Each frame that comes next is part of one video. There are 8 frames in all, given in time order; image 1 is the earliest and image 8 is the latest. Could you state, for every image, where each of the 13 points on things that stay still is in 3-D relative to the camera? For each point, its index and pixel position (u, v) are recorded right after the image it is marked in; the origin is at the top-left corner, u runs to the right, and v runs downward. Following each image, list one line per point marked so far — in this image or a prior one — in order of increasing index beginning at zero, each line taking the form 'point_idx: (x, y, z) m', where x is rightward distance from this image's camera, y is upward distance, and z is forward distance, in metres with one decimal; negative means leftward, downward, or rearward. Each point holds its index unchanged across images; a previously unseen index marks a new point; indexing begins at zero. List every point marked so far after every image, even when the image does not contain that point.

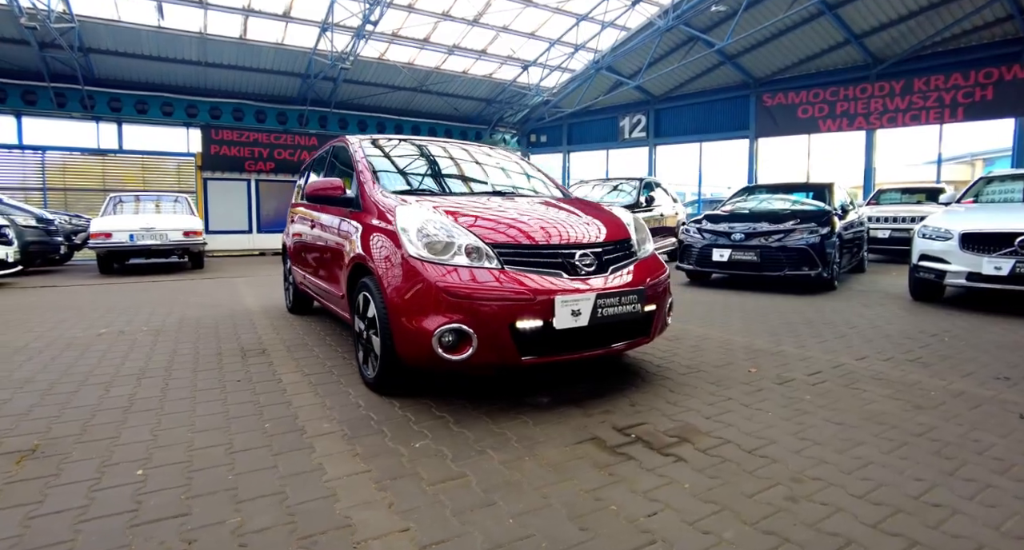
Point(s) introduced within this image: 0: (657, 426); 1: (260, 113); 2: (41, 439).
0: (+0.7, -0.8, +2.6) m
1: (-9.5, +6.1, +19.5) m
2: (-2.3, -0.8, +2.5) m
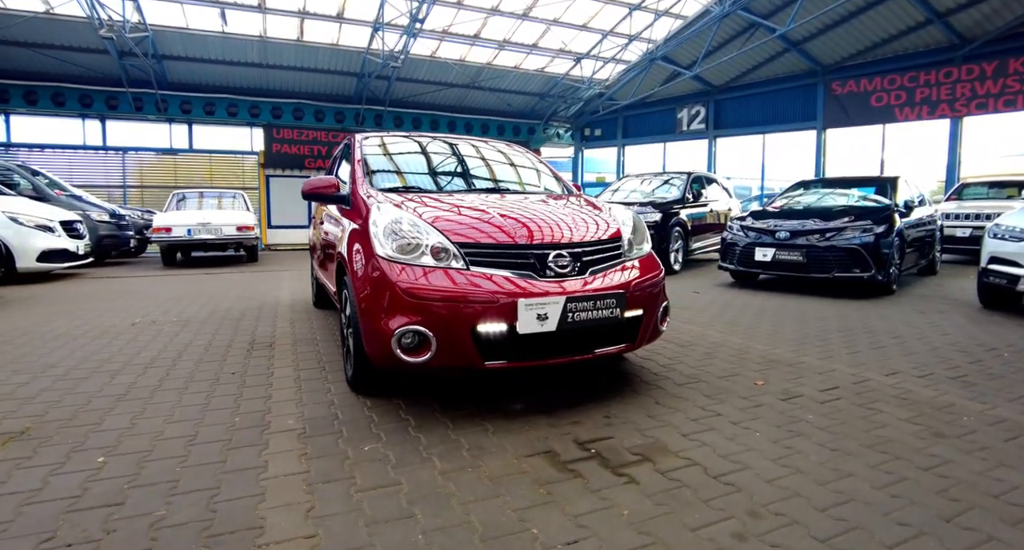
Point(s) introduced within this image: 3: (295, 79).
0: (+0.5, -0.8, +2.4) m
1: (-7.5, +6.4, +20.3) m
2: (-2.5, -0.8, +2.7) m
3: (-7.9, +7.1, +18.8) m
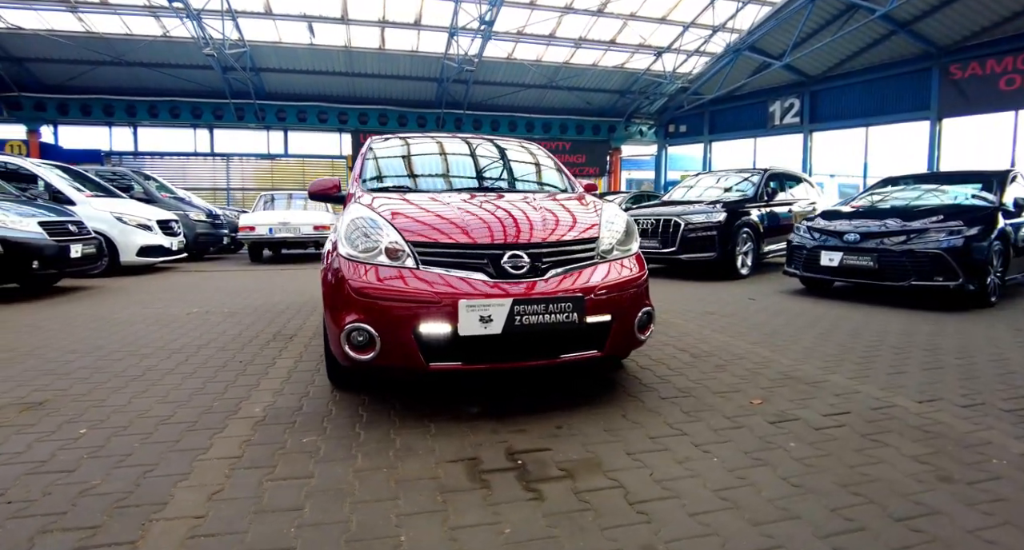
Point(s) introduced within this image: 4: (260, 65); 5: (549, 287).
0: (+0.2, -0.8, +2.3) m
1: (-4.5, +6.5, +21.3) m
2: (-2.7, -0.7, +3.1) m
3: (-5.1, +7.3, +19.8) m
4: (-8.8, +7.3, +17.8) m
5: (+0.2, -0.1, +2.6) m
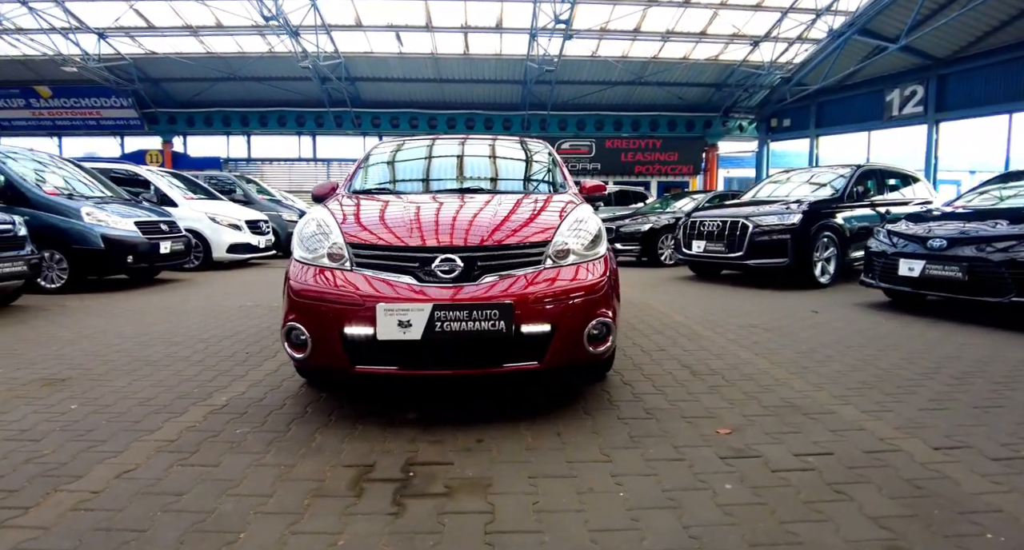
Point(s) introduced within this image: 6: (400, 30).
0: (-0.3, -0.8, +2.1) m
1: (-1.0, +6.5, +21.7) m
2: (-2.9, -0.7, +3.5) m
3: (-1.8, +7.3, +20.4) m
4: (-5.8, +7.4, +19.1) m
5: (-0.2, -0.1, +2.5) m
6: (-3.5, +7.6, +16.1) m
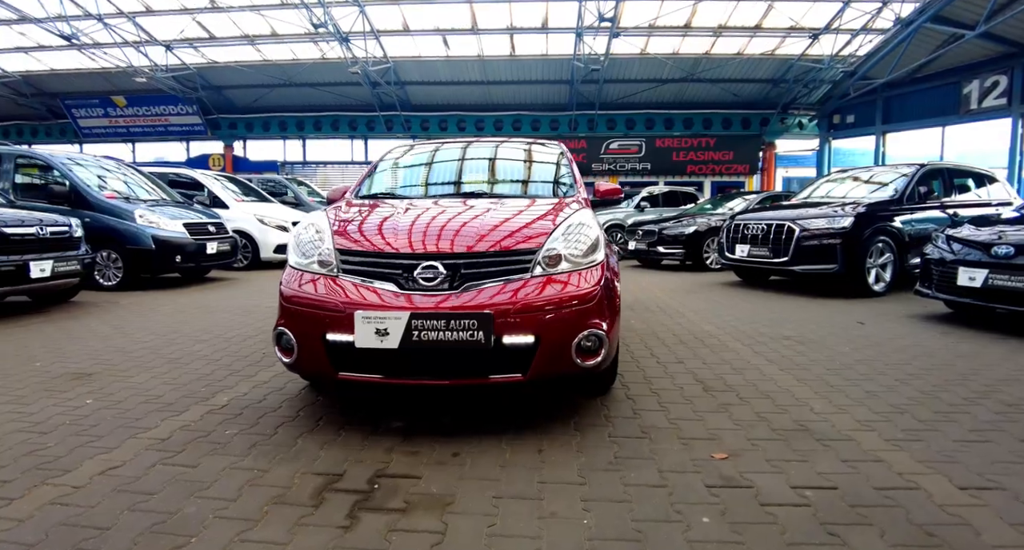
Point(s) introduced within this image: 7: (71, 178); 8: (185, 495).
0: (-0.4, -0.9, +2.1) m
1: (+1.0, +6.5, +21.6) m
2: (-2.9, -0.7, +3.7) m
3: (0.0, +7.3, +20.4) m
4: (-4.1, +7.5, +19.5) m
5: (-0.3, -0.1, +2.4) m
6: (-2.1, +7.6, +16.3) m
7: (-6.2, +1.3, +7.2) m
8: (-1.3, -0.9, +2.0) m
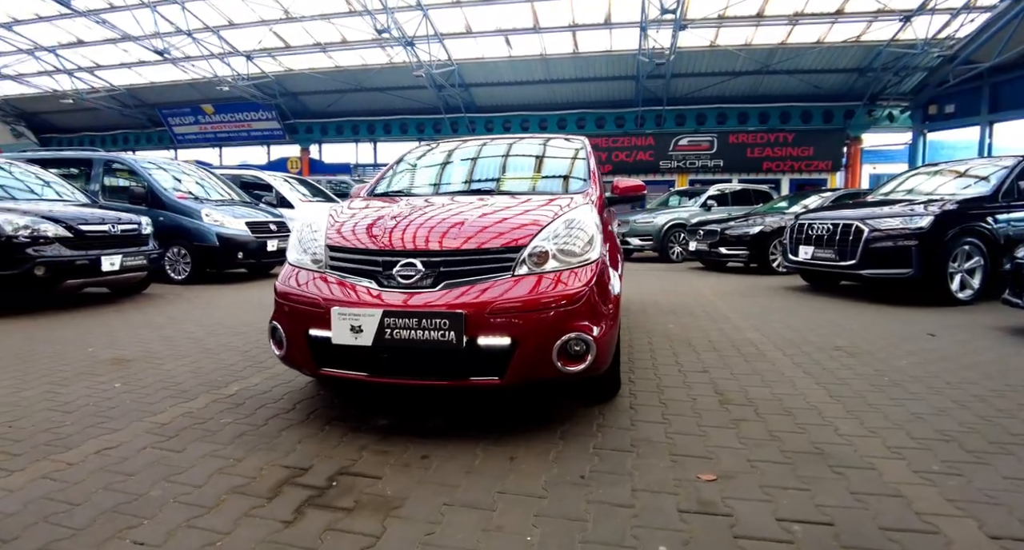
0: (-0.6, -0.8, +2.1) m
1: (+3.6, +6.4, +21.2) m
2: (-2.8, -0.6, +4.0) m
3: (+2.5, +7.2, +20.2) m
4: (-1.7, +7.5, +19.8) m
5: (-0.4, -0.1, +2.4) m
6: (-0.1, +7.6, +16.4) m
7: (-5.6, +1.4, +7.9) m
8: (-1.4, -0.8, +2.1) m
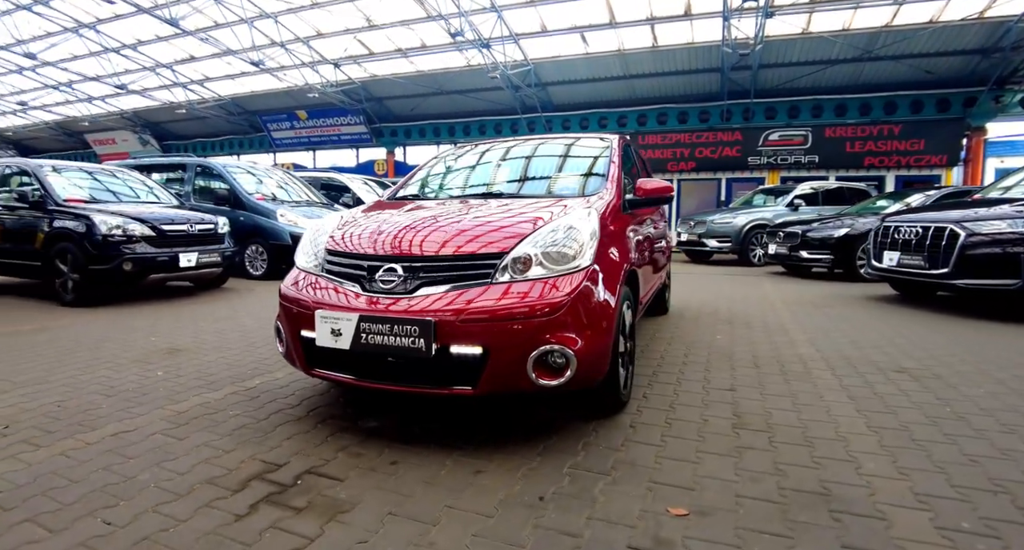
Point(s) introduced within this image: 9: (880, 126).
0: (-0.7, -0.9, +2.1) m
1: (+6.6, +6.3, +20.3) m
2: (-2.7, -0.6, +4.4) m
3: (+5.3, +7.2, +19.4) m
4: (+1.1, +7.5, +19.8) m
5: (-0.5, -0.1, +2.4) m
6: (+2.2, +7.6, +16.1) m
7: (-4.7, +1.5, +8.6) m
8: (-1.6, -0.8, +2.3) m
9: (+12.8, +5.2, +17.8) m
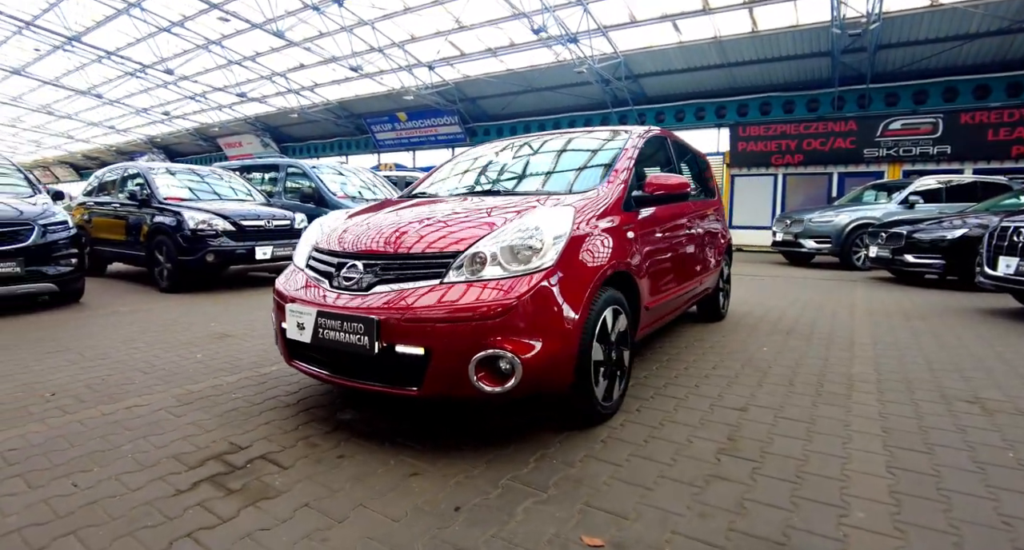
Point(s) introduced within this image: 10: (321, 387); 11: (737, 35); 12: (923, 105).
0: (-1.0, -0.9, +2.2) m
1: (+9.9, +6.2, +18.6) m
2: (-2.5, -0.5, +4.8) m
3: (+8.5, +7.1, +18.0) m
4: (+4.5, +7.6, +19.1) m
5: (-0.7, -0.1, +2.4) m
6: (+4.8, +7.6, +15.3) m
7: (-3.6, +1.7, +9.4) m
8: (-1.8, -0.8, +2.6) m
9: (+15.4, +4.9, +14.9) m
10: (-1.2, -0.7, +3.3) m
11: (+7.0, +7.5, +16.0) m
12: (+13.3, +5.5, +16.6) m
